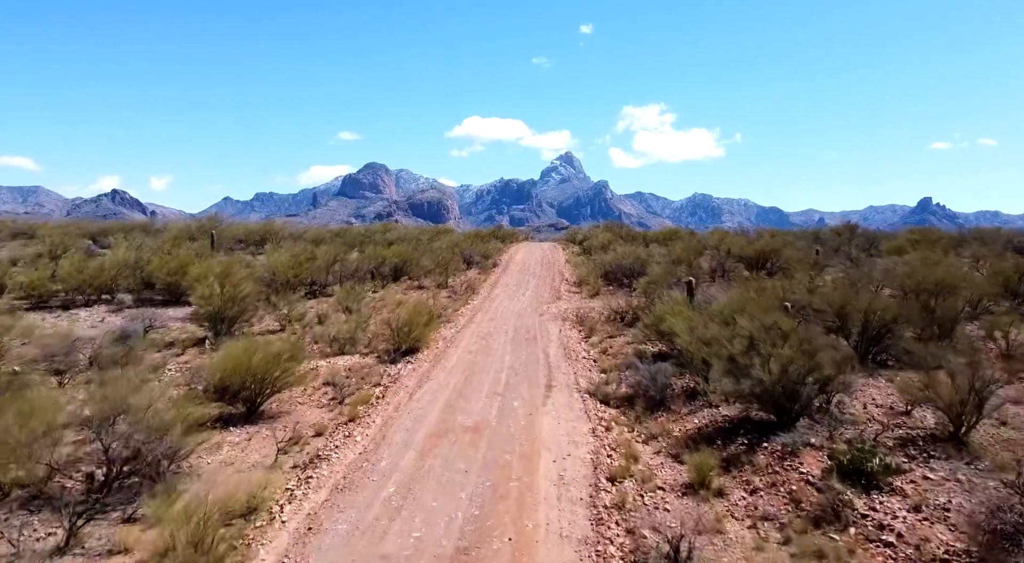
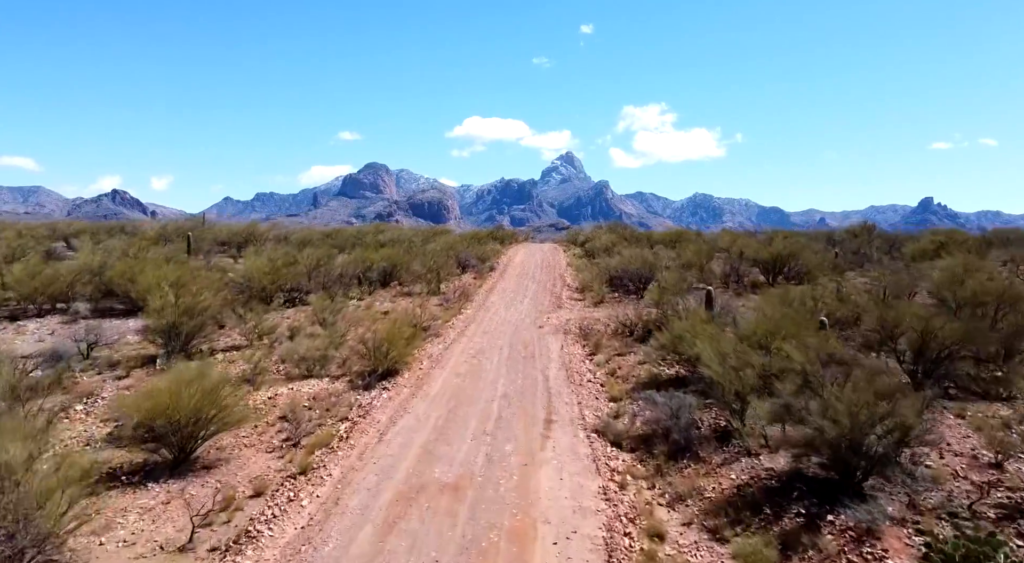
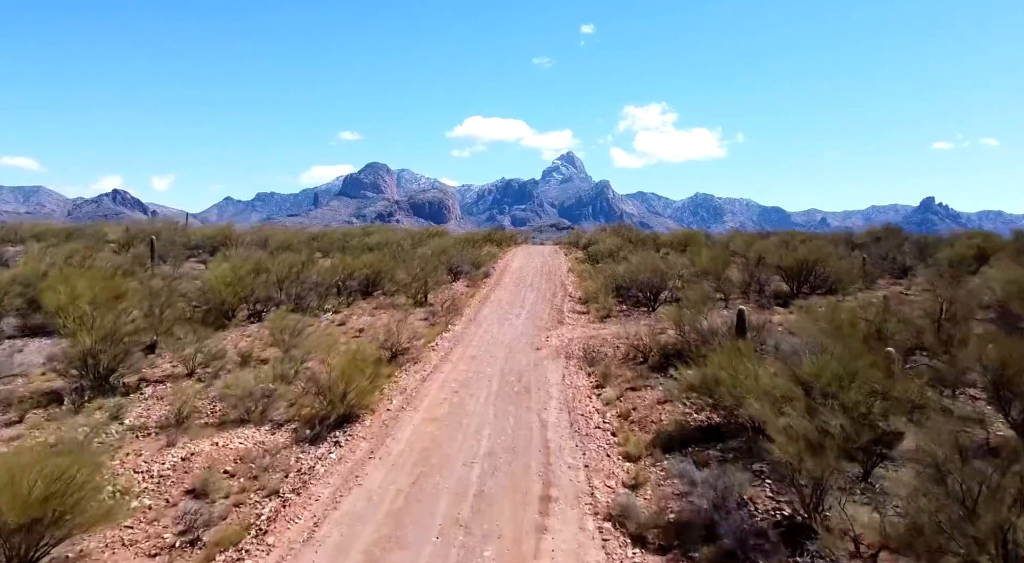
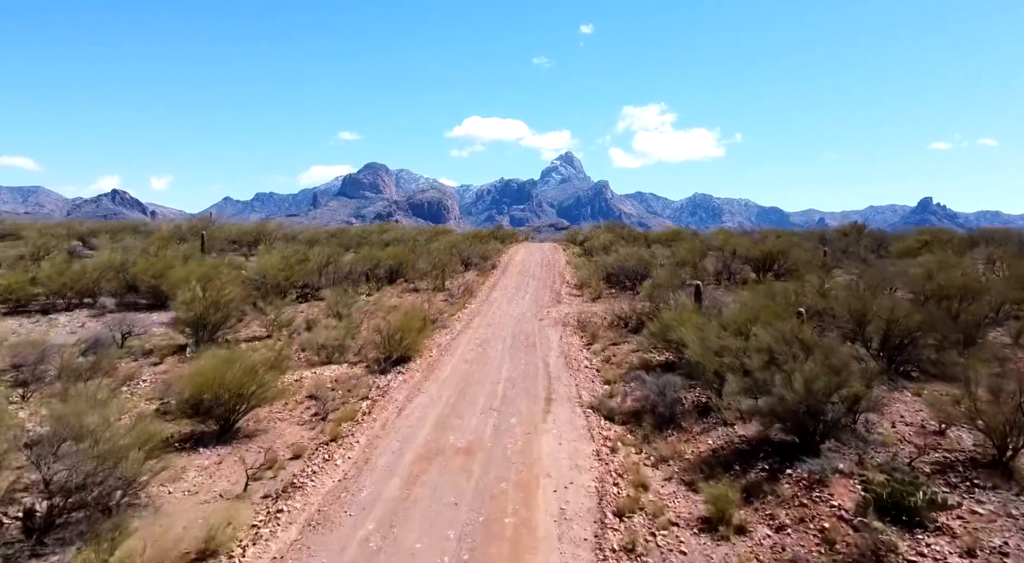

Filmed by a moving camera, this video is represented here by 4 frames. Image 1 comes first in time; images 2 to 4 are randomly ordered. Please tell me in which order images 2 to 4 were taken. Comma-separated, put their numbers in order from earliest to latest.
4, 2, 3
